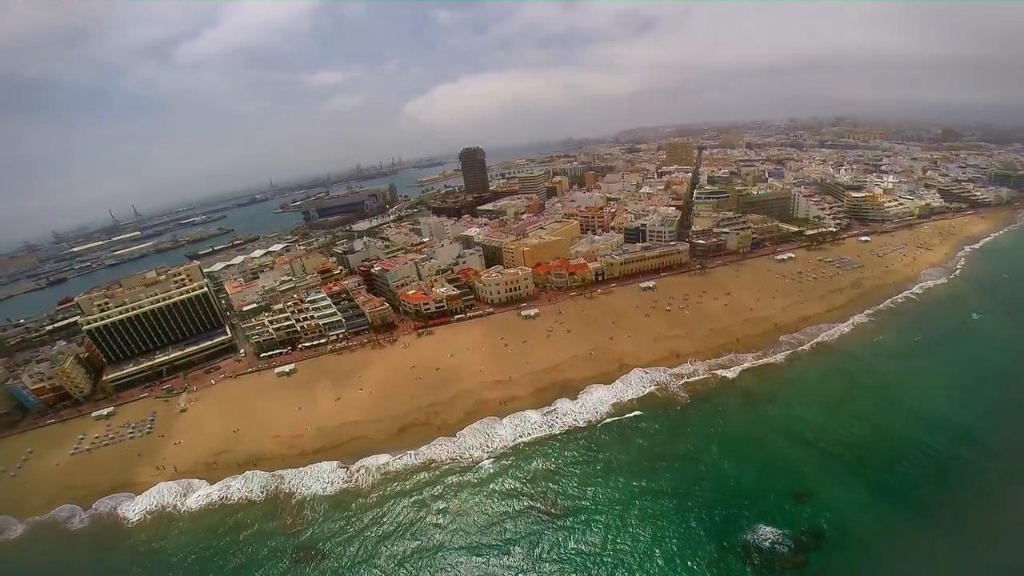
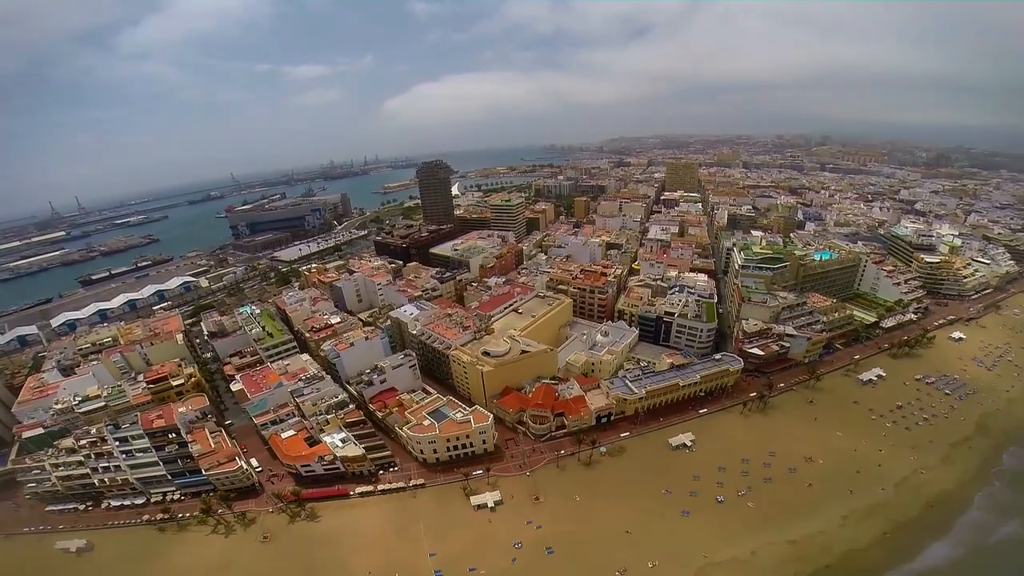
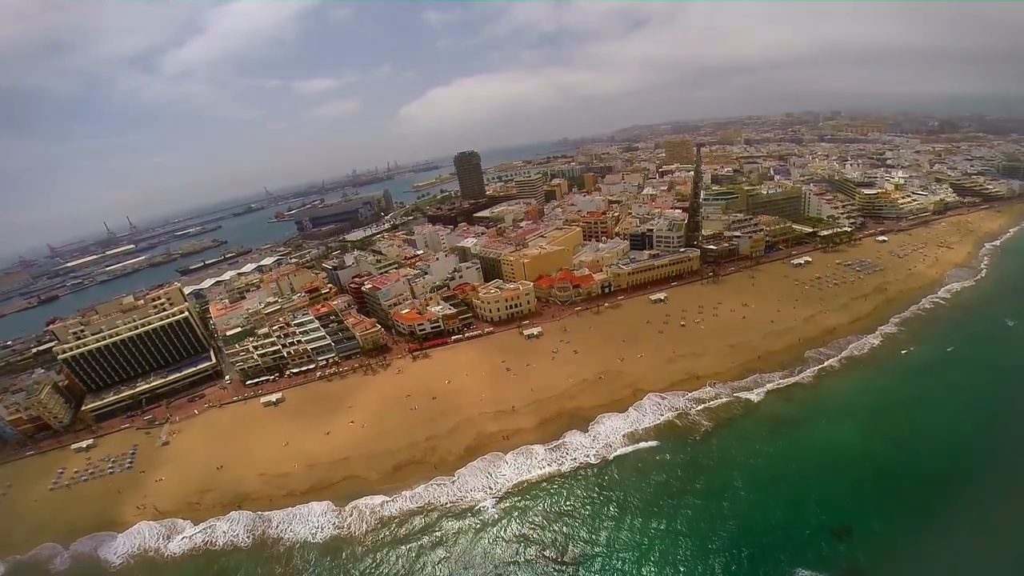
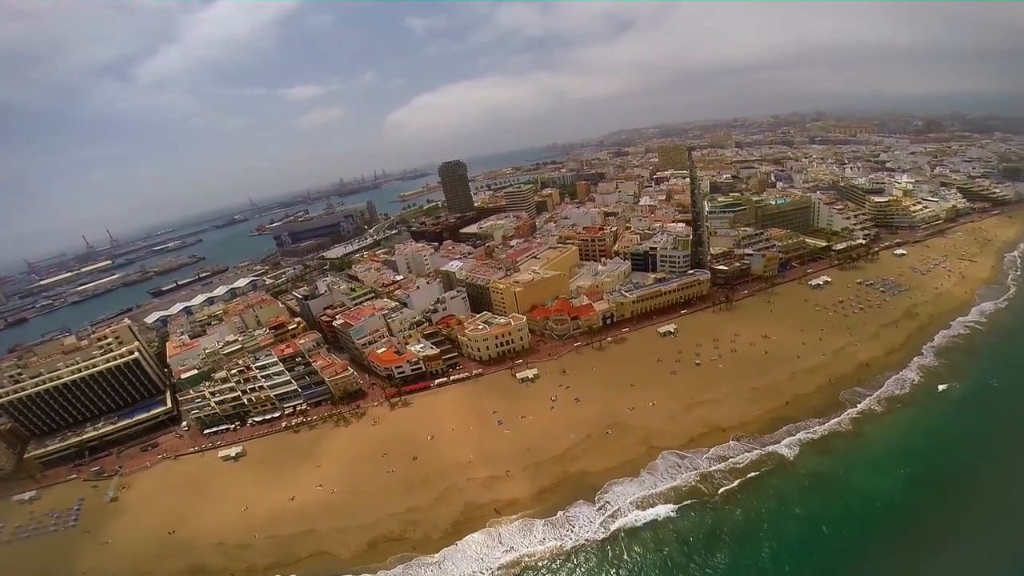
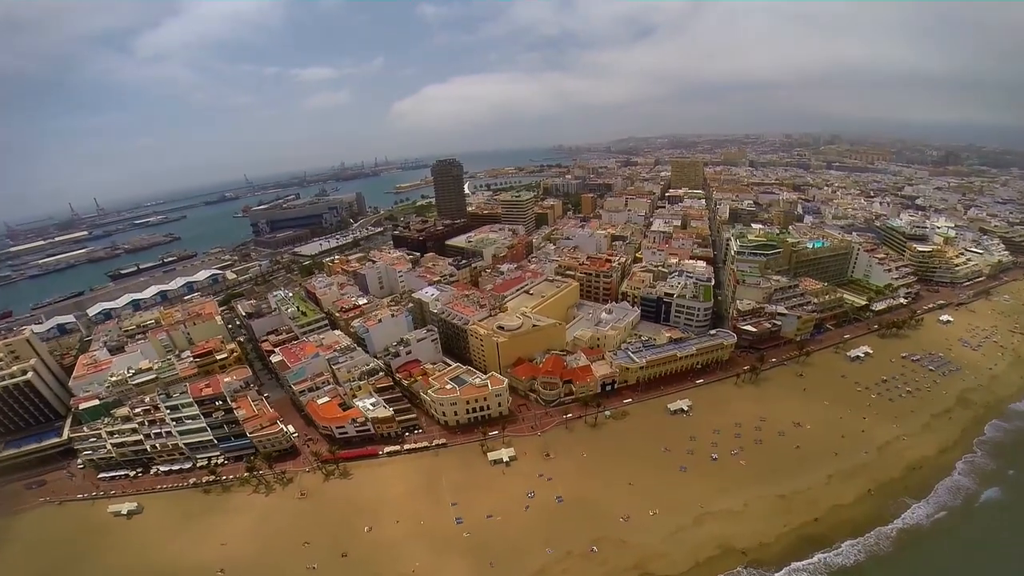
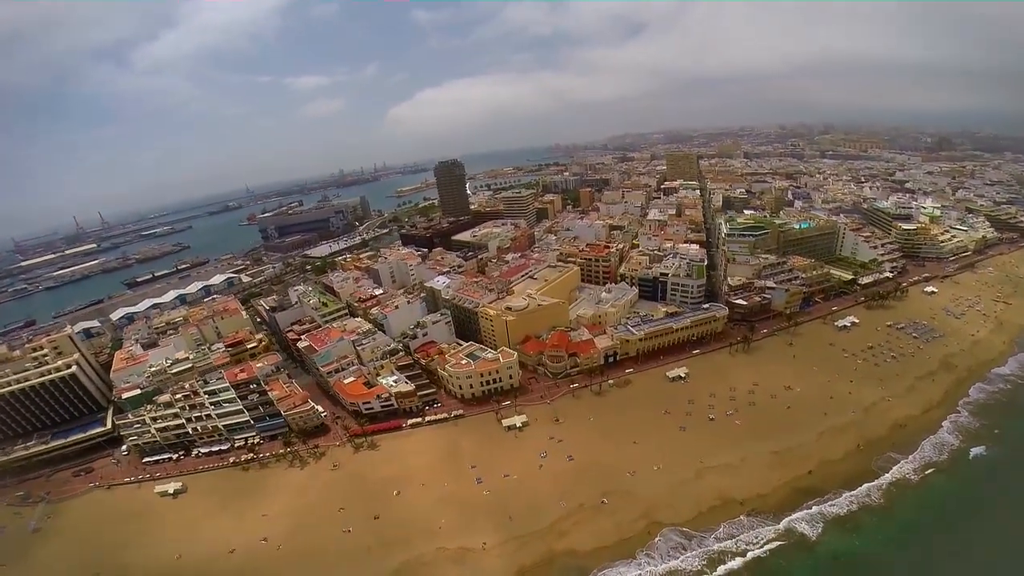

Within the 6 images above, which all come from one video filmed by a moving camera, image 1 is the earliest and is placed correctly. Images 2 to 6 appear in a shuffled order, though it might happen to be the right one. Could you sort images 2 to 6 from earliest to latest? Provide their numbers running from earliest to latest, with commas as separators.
3, 4, 6, 5, 2
